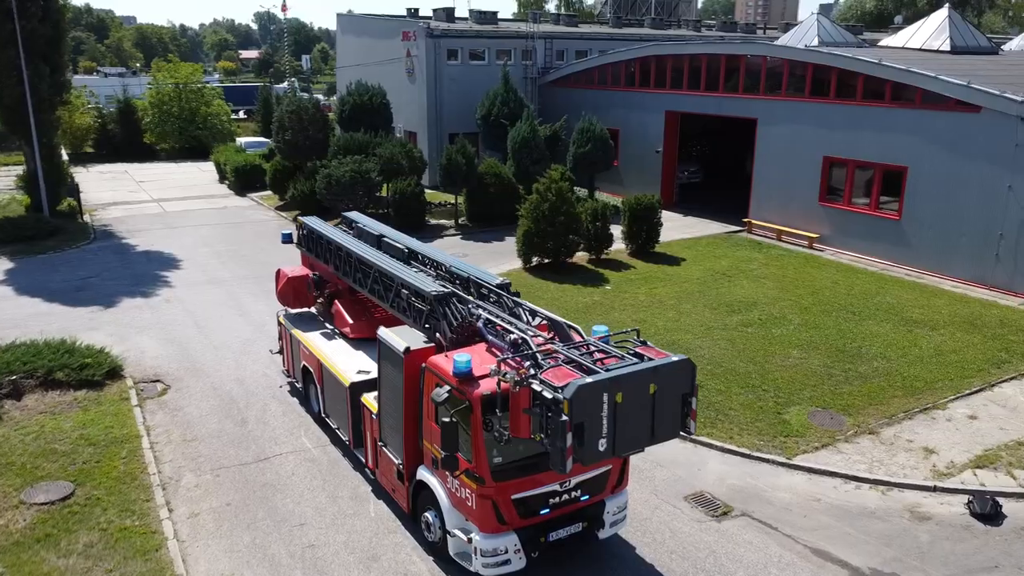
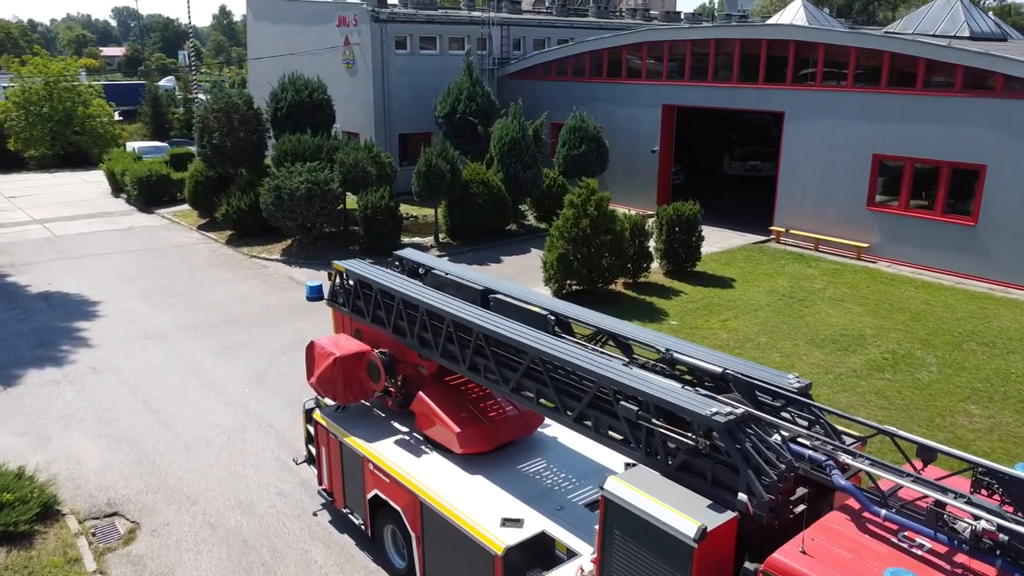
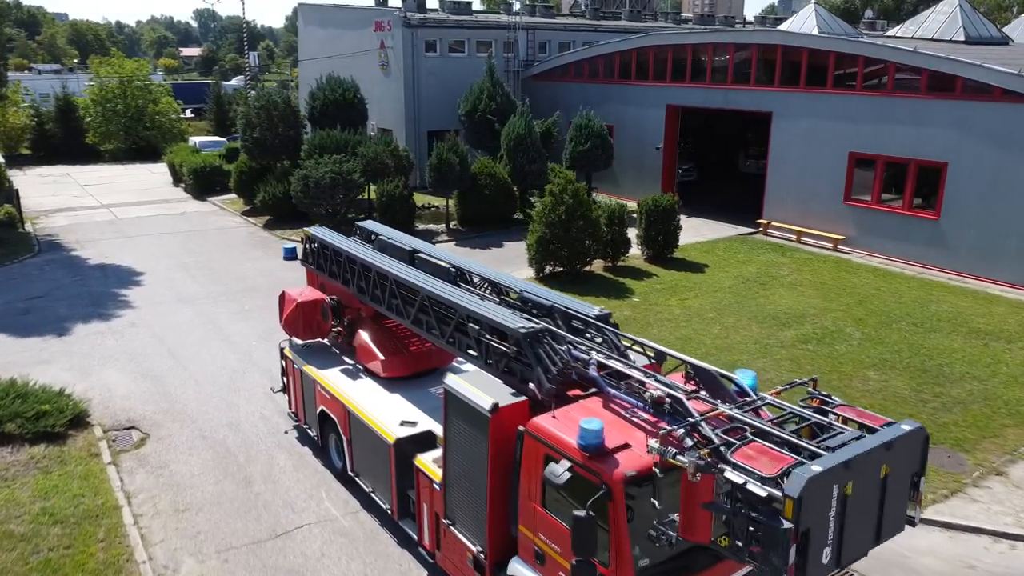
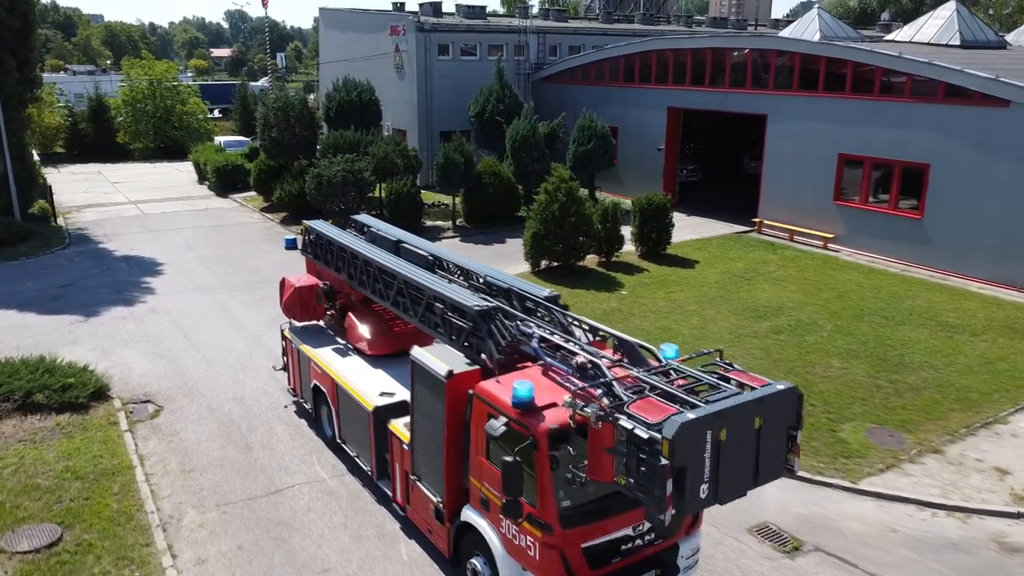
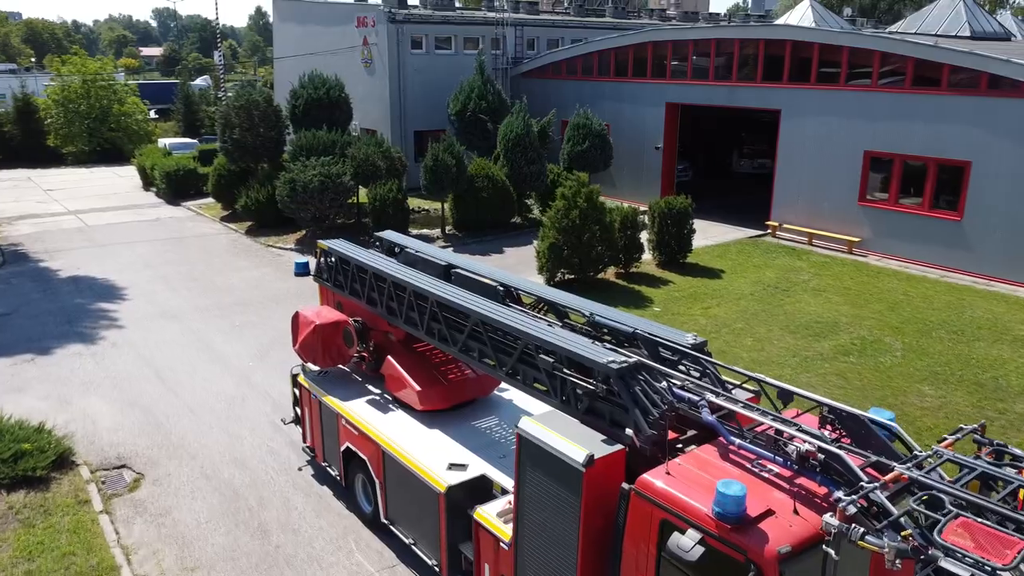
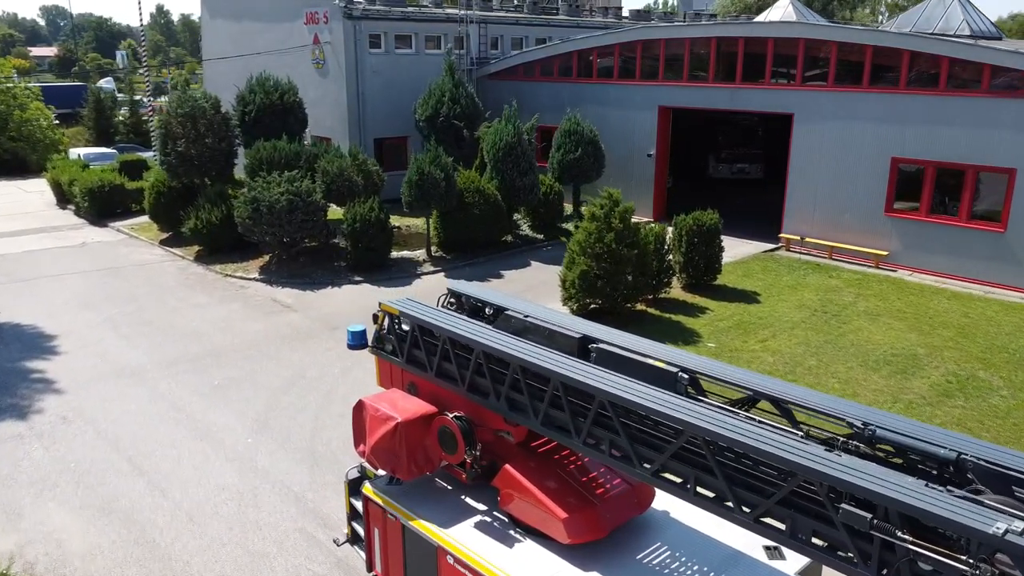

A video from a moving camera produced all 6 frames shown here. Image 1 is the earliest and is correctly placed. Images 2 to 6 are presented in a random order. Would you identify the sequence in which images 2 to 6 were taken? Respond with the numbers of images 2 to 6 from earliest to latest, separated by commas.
4, 3, 5, 2, 6
